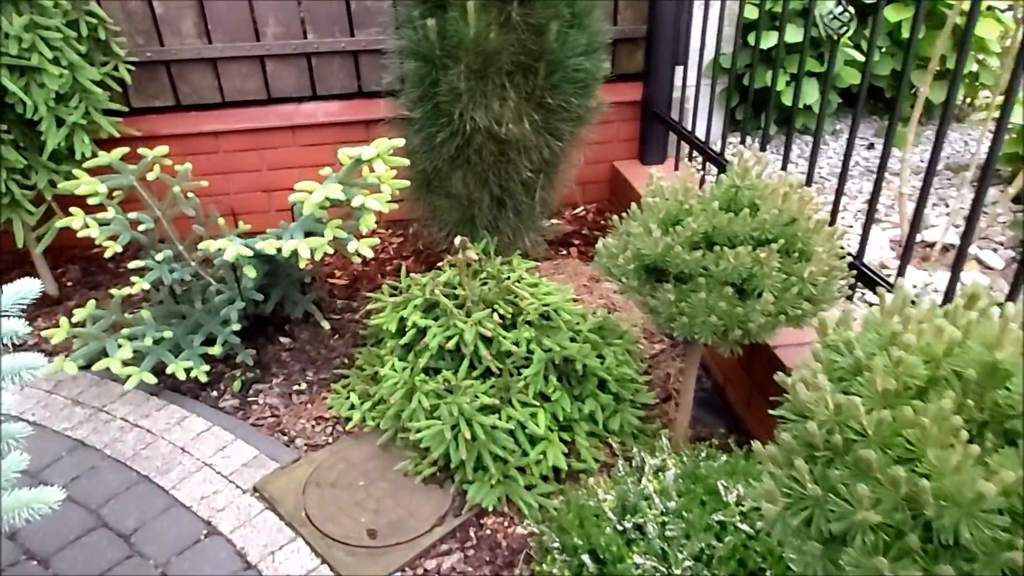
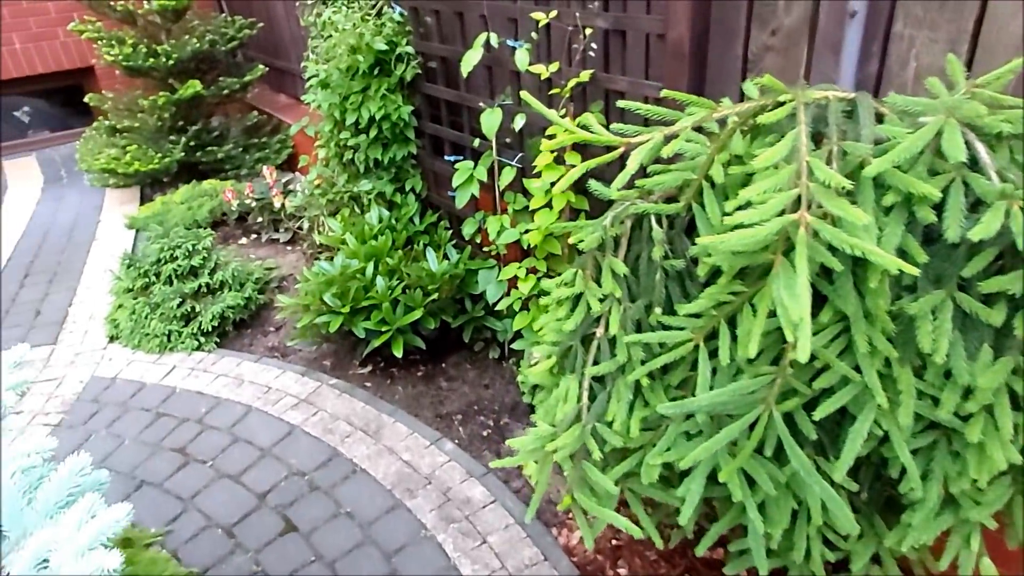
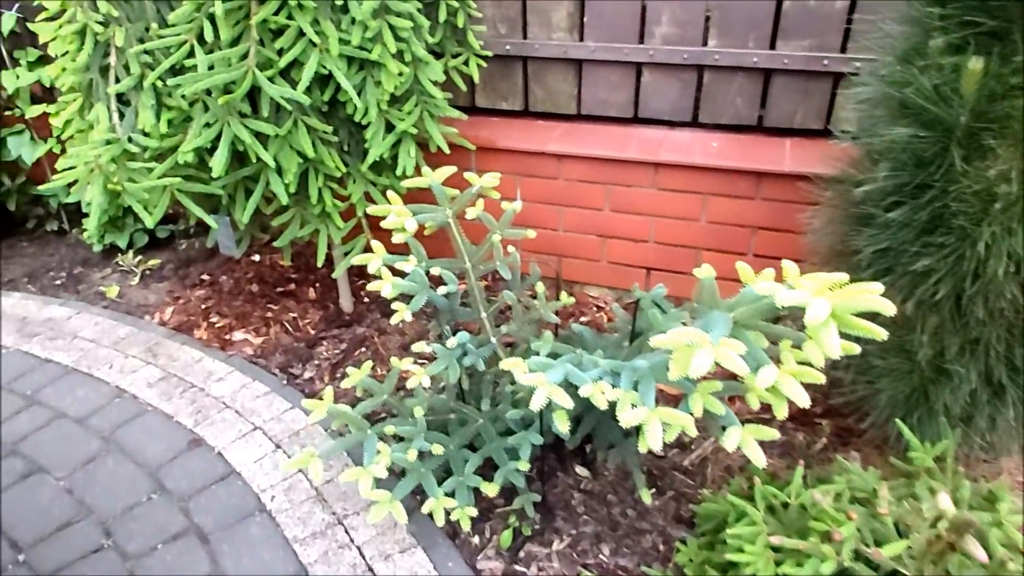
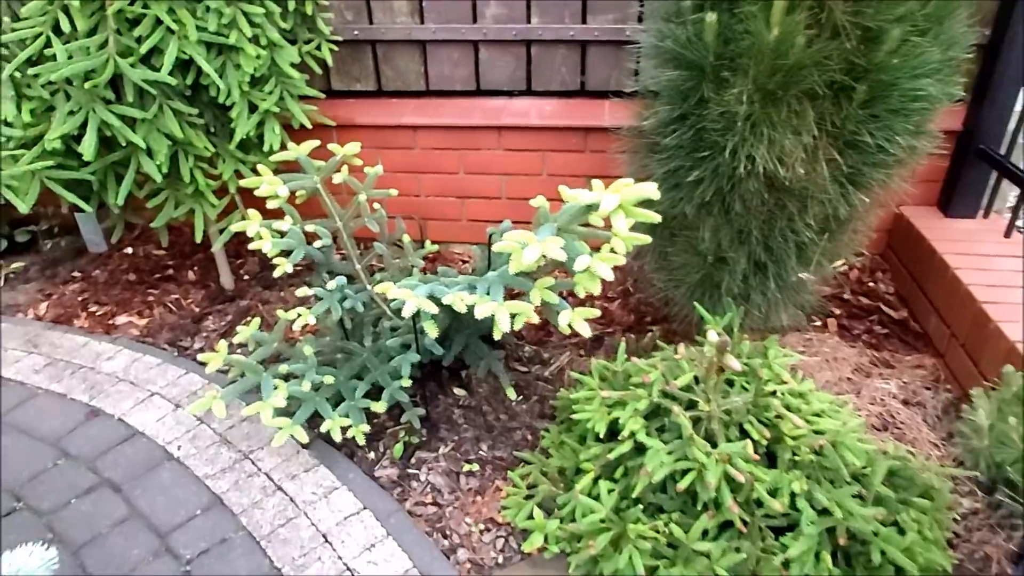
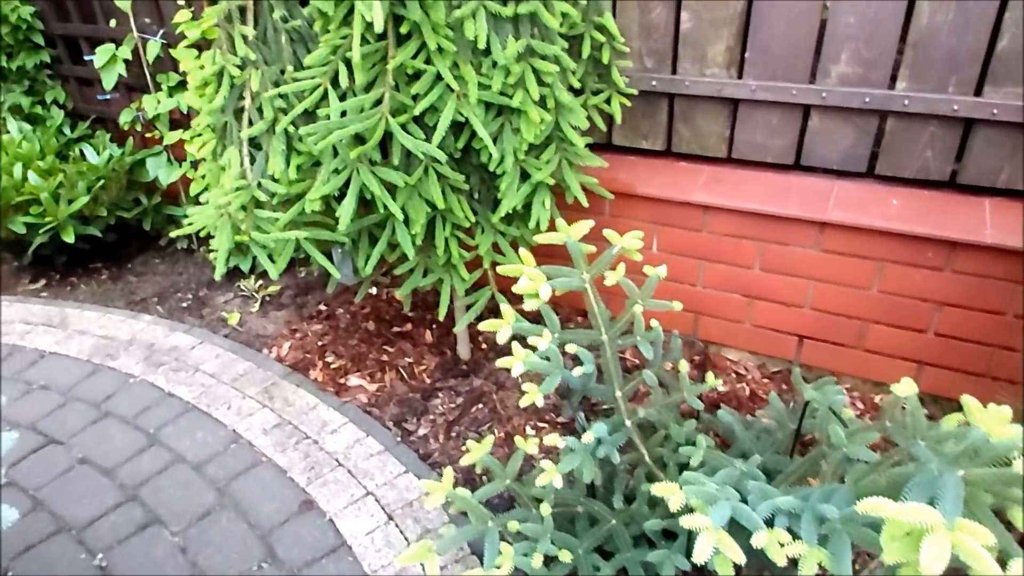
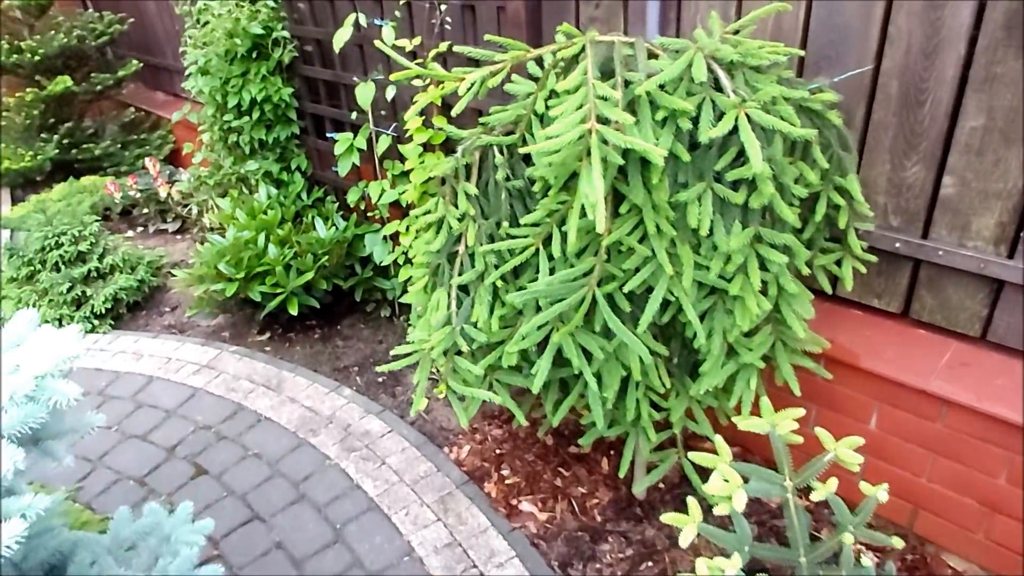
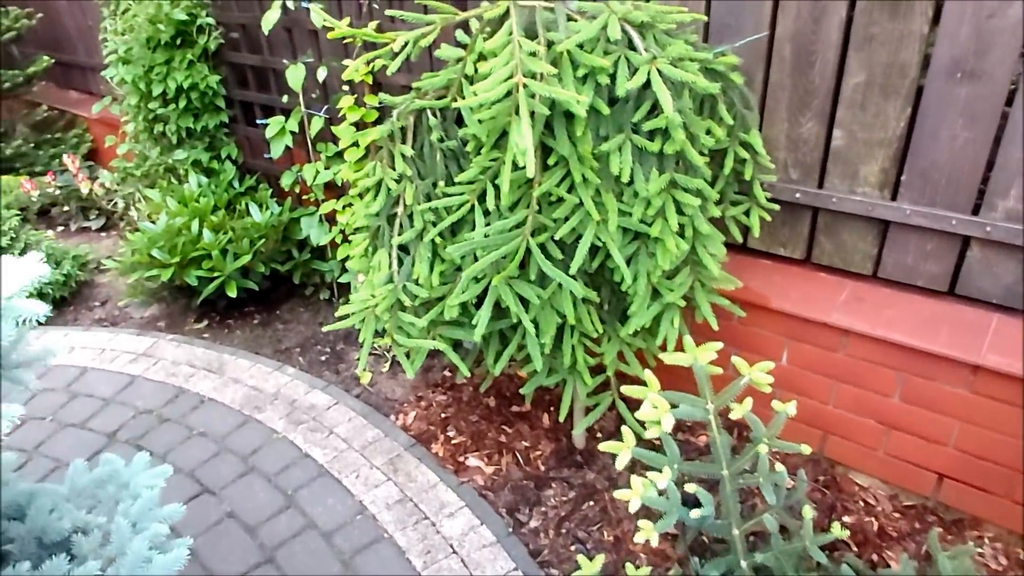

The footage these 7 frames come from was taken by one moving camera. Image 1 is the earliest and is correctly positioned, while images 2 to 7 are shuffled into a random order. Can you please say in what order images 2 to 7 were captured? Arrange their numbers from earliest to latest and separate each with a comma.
4, 3, 5, 7, 6, 2
